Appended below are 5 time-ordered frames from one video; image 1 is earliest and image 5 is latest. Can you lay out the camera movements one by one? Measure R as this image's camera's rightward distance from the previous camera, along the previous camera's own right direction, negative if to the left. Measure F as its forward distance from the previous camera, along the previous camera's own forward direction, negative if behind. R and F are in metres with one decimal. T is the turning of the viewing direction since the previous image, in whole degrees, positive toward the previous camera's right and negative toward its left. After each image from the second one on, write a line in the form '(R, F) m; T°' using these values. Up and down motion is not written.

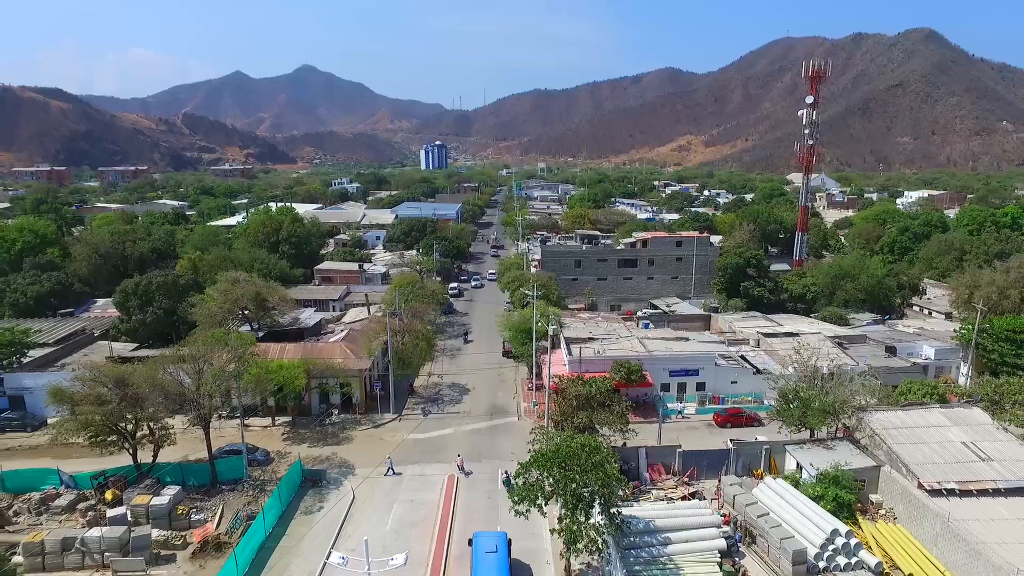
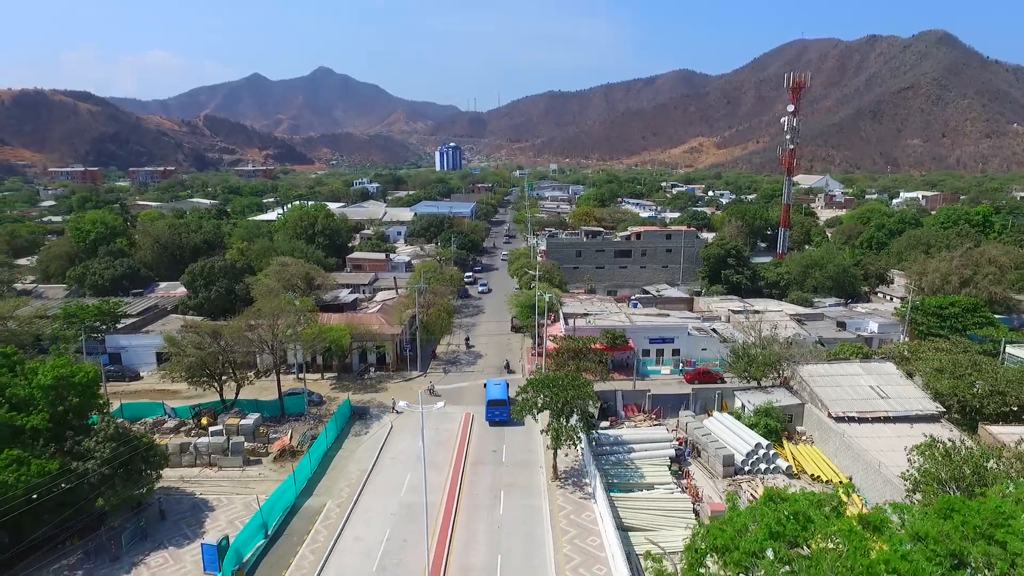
(+0.3, -5.2) m; -1°
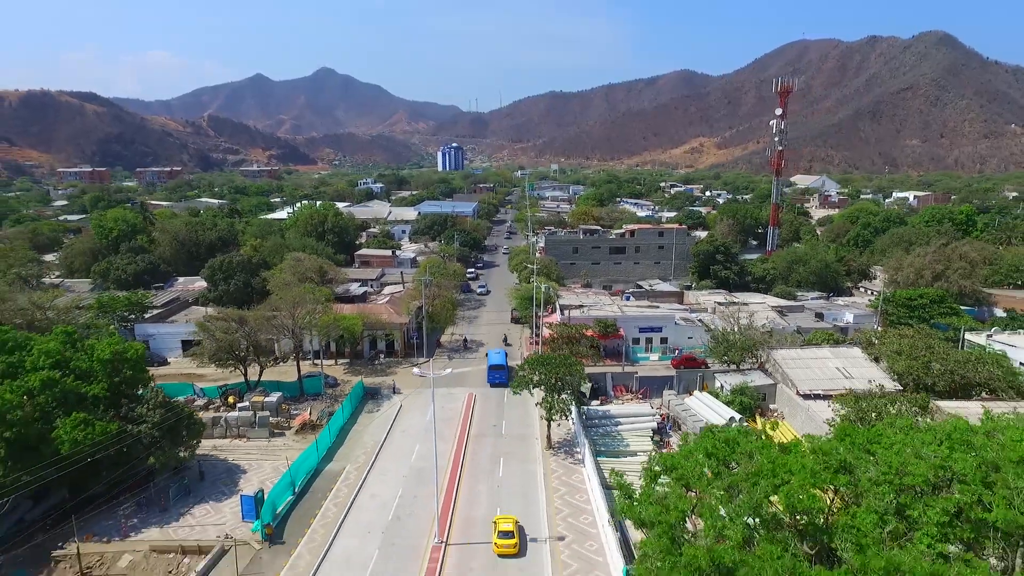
(+0.1, -2.3) m; 0°
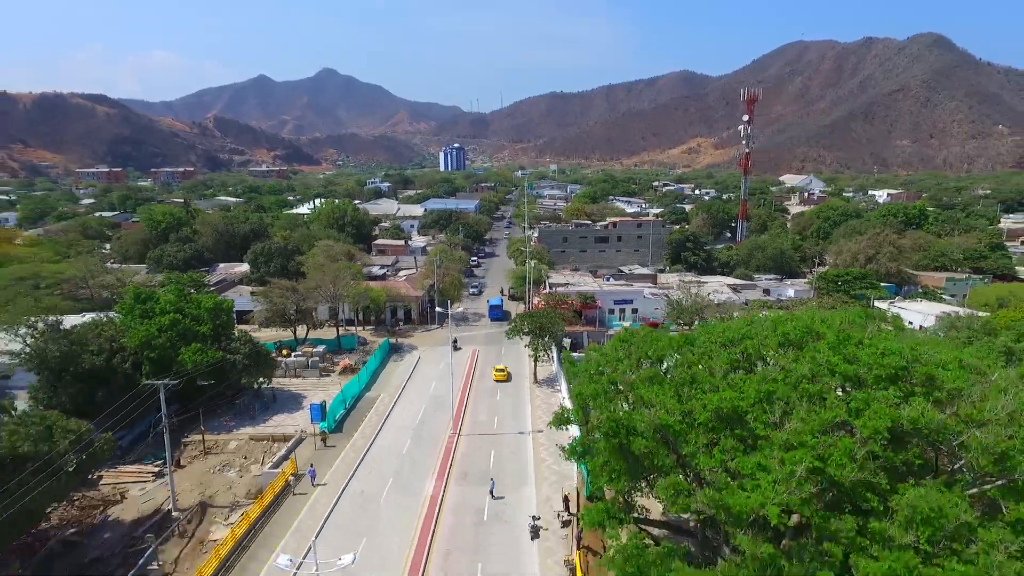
(+0.3, -6.7) m; 0°
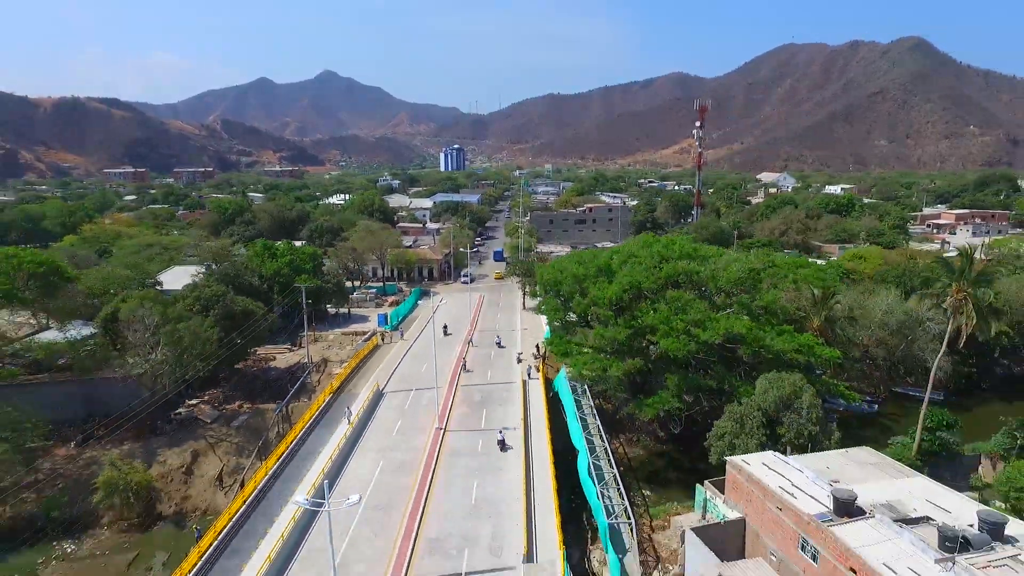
(+0.2, -13.3) m; 0°
